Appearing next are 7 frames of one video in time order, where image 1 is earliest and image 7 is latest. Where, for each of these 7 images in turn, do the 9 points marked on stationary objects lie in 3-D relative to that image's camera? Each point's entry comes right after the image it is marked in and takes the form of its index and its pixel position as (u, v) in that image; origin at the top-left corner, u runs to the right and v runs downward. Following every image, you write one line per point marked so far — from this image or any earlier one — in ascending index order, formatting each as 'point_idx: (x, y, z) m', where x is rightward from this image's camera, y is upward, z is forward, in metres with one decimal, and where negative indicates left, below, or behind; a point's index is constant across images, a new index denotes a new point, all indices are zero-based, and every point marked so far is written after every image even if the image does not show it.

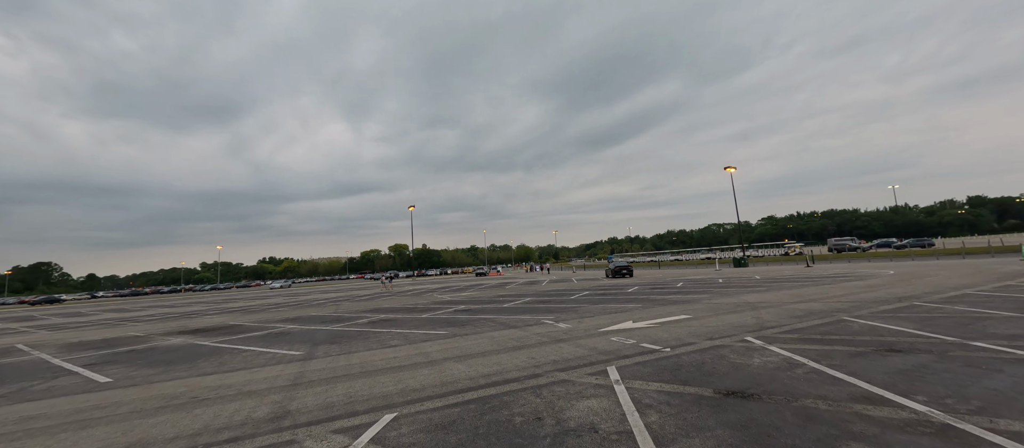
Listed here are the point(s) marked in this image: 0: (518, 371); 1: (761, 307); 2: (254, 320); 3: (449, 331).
0: (+0.1, -2.2, +6.6) m
1: (+7.0, -2.5, +12.4) m
2: (-11.1, -4.0, +18.3) m
3: (-1.7, -2.8, +11.4) m
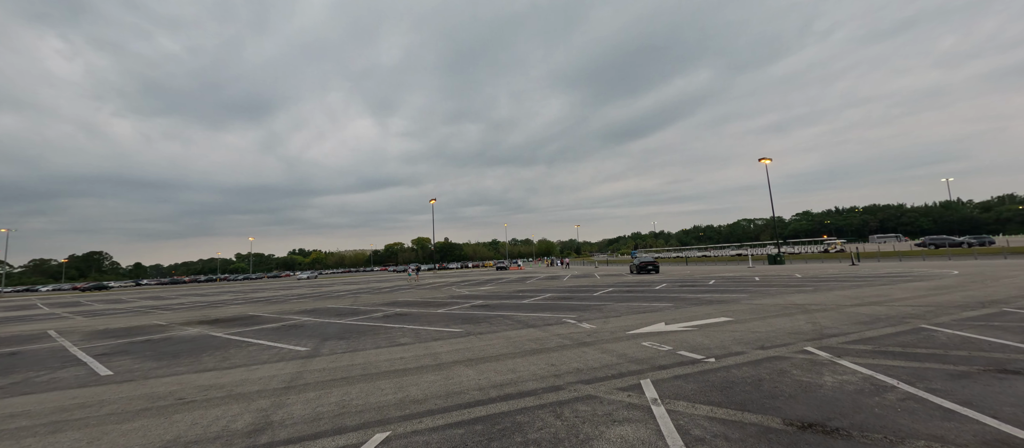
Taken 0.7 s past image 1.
0: (+0.3, -2.1, +5.7) m
1: (+7.6, -2.3, +11.0) m
2: (-10.1, -3.5, +18.1) m
3: (-1.2, -2.6, +10.6) m
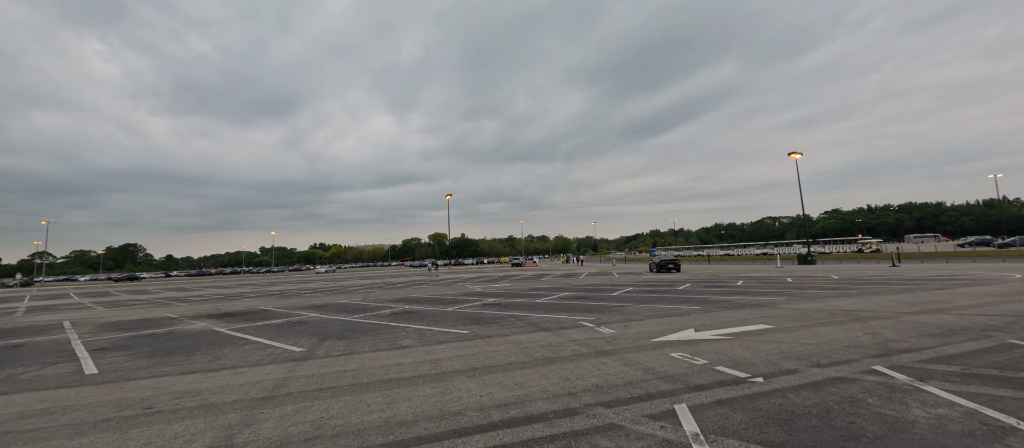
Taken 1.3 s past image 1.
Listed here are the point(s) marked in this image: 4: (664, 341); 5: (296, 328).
0: (+0.4, -2.0, +4.8) m
1: (+7.9, -2.2, +9.8) m
2: (-9.5, -3.2, +17.7) m
3: (-0.9, -2.4, +9.8) m
4: (+2.8, -2.2, +8.1) m
5: (-5.5, -2.7, +11.2) m
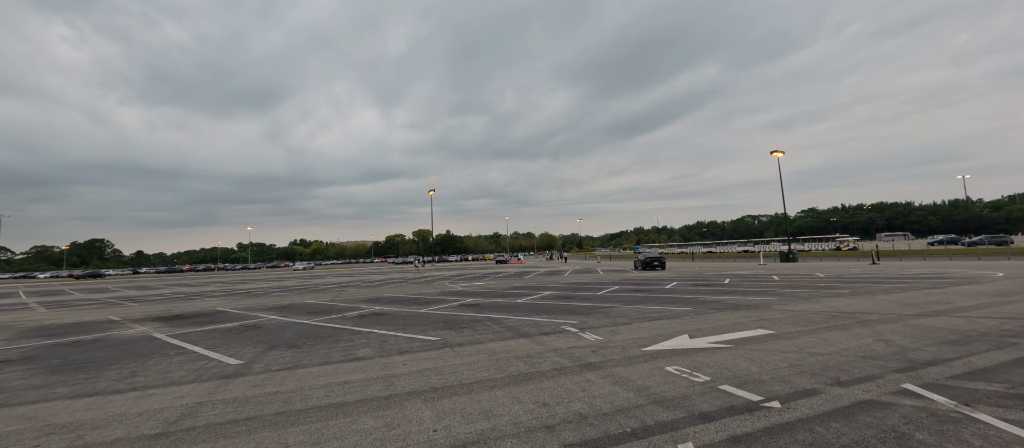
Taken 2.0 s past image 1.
0: (0.0, -1.9, +3.8) m
1: (+7.4, -2.2, +9.0) m
2: (-10.2, -3.0, +16.3) m
3: (-1.4, -2.3, +8.7) m
4: (+2.4, -2.1, +7.1) m
5: (-6.1, -2.5, +10.0) m
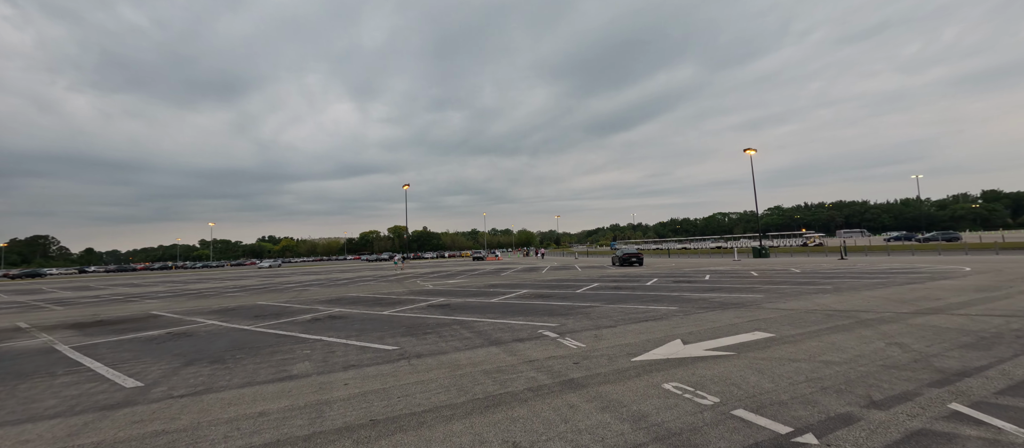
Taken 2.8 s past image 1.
0: (-0.2, -1.7, +2.6) m
1: (+6.8, -2.0, +8.2) m
2: (-11.1, -2.8, +14.7) m
3: (-1.9, -2.1, +7.5) m
4: (+1.9, -1.9, +6.1) m
5: (-6.7, -2.3, +8.6) m
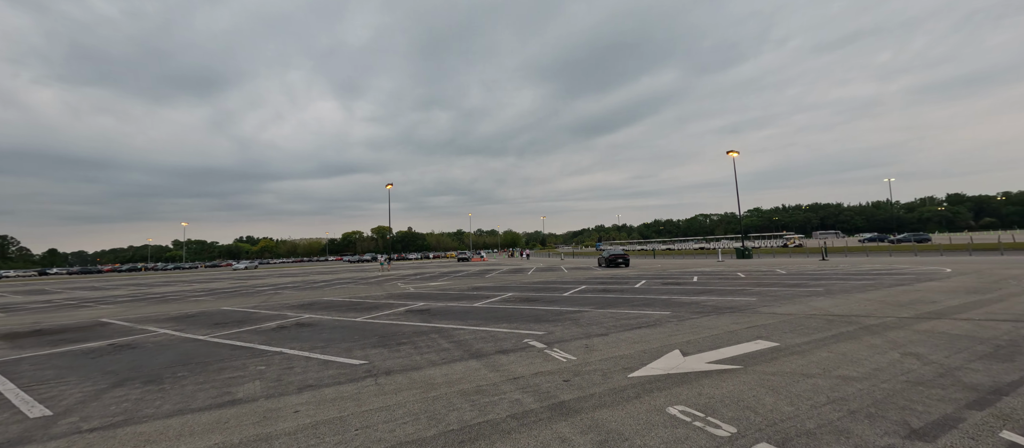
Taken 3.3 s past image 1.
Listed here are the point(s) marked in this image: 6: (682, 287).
0: (-0.3, -1.7, +1.9) m
1: (+6.5, -2.0, +7.7) m
2: (-11.6, -2.8, +13.5) m
3: (-2.2, -2.1, +6.7) m
4: (+1.7, -1.9, +5.4) m
5: (-7.0, -2.3, +7.6) m
6: (+7.3, -2.7, +18.4) m
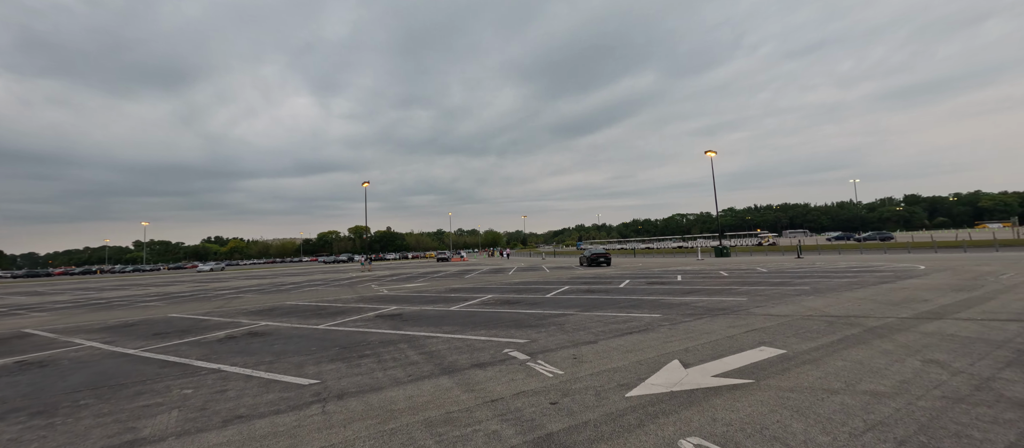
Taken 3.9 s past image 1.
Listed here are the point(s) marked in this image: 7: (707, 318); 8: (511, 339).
0: (-0.4, -1.6, +1.0) m
1: (+6.2, -1.9, +7.1) m
2: (-12.2, -2.7, +12.1) m
3: (-2.5, -2.0, +5.7) m
4: (+1.5, -1.8, +4.6) m
5: (-7.3, -2.2, +6.4) m
6: (+6.5, -2.6, +17.8) m
7: (+4.2, -2.0, +9.6) m
8: (0.0, -2.0, +7.8) m
